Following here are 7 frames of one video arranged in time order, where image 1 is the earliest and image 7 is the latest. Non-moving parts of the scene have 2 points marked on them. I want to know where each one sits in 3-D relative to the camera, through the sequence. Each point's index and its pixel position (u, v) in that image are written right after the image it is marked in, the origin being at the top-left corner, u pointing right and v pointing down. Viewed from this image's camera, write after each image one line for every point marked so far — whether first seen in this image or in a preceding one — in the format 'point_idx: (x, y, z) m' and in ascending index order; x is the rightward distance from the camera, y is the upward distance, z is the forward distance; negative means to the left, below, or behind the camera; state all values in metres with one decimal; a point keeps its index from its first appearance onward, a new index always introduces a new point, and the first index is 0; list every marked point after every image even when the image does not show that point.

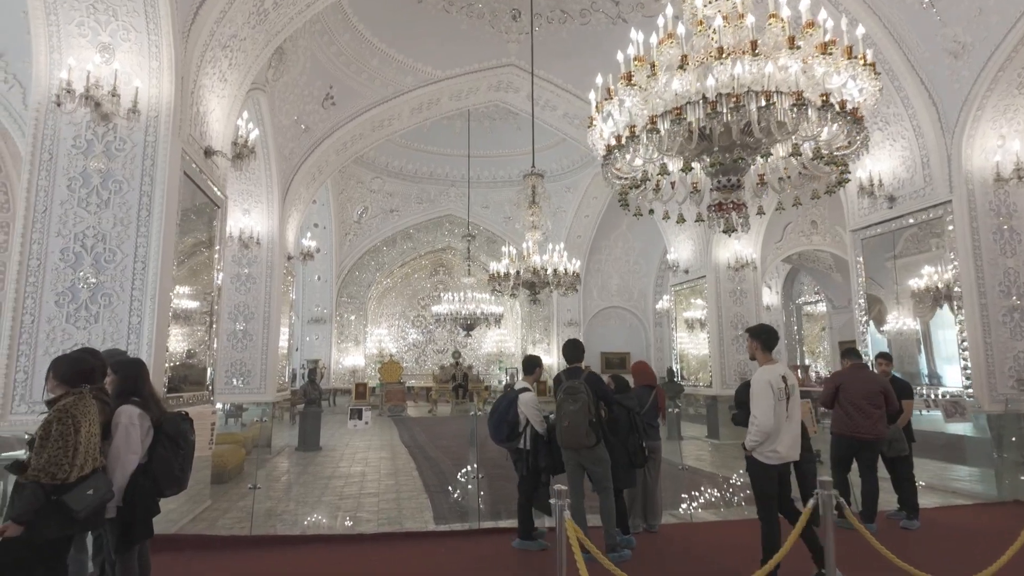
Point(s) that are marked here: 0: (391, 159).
0: (-3.3, +3.5, +15.8) m
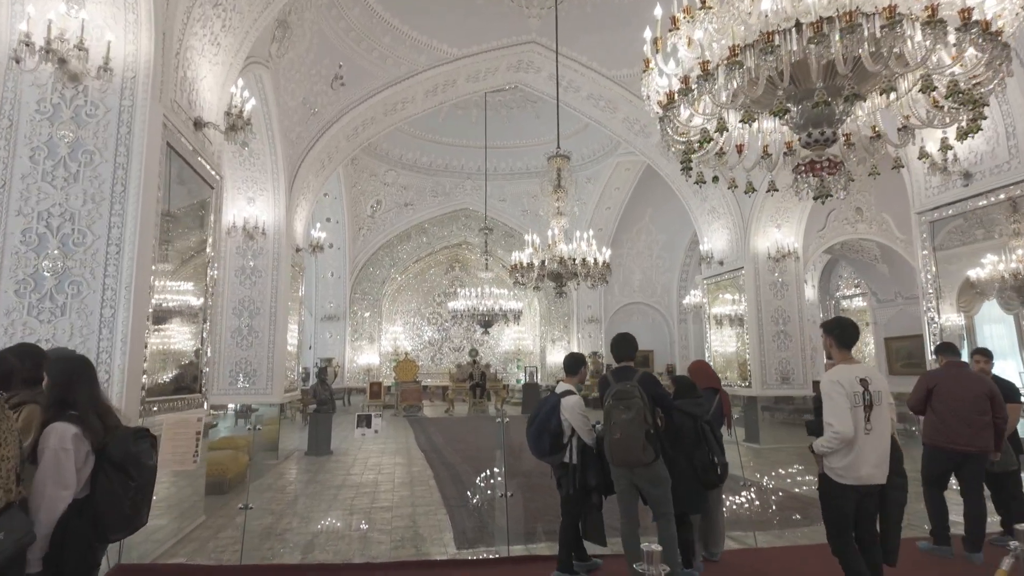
0: (-2.8, +3.6, +15.3) m
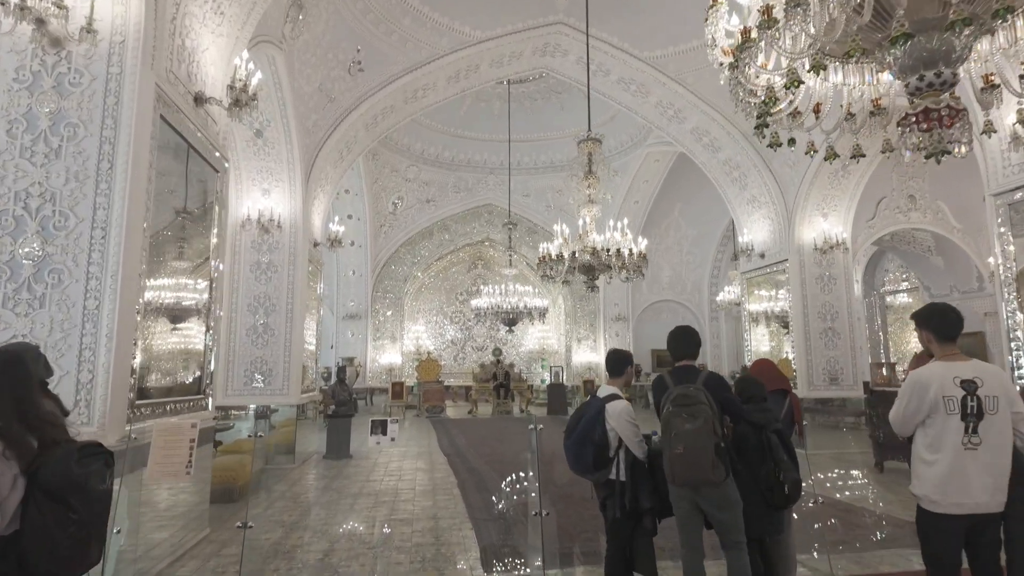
0: (-2.2, +3.6, +14.9) m
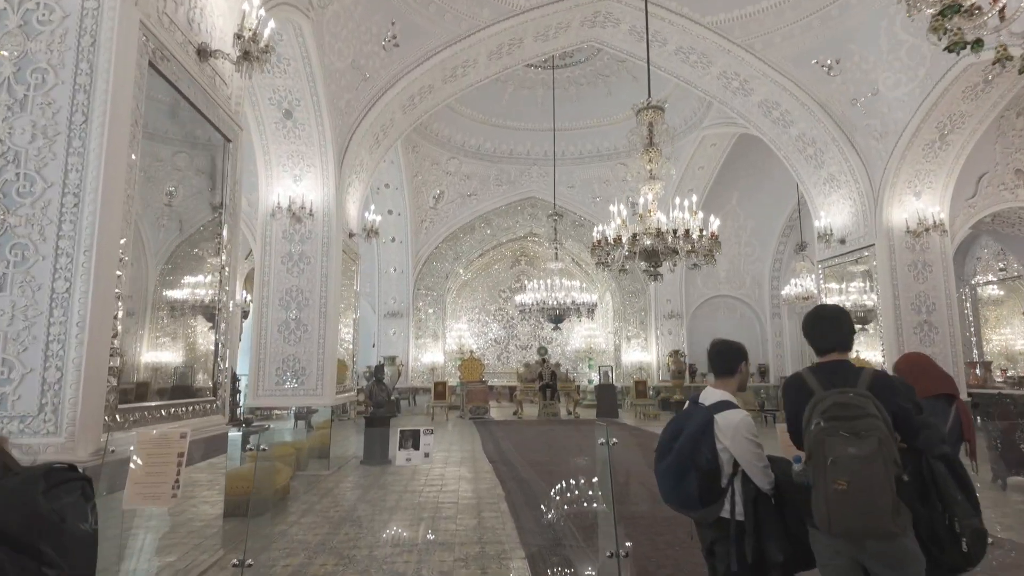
0: (-1.1, +3.7, +14.4) m
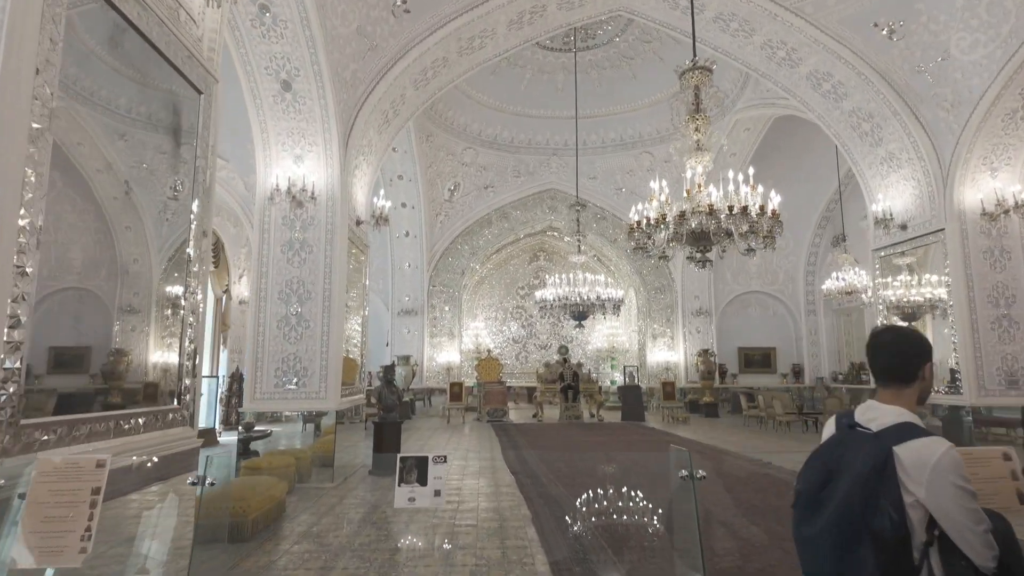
0: (-0.7, +3.8, +13.7) m
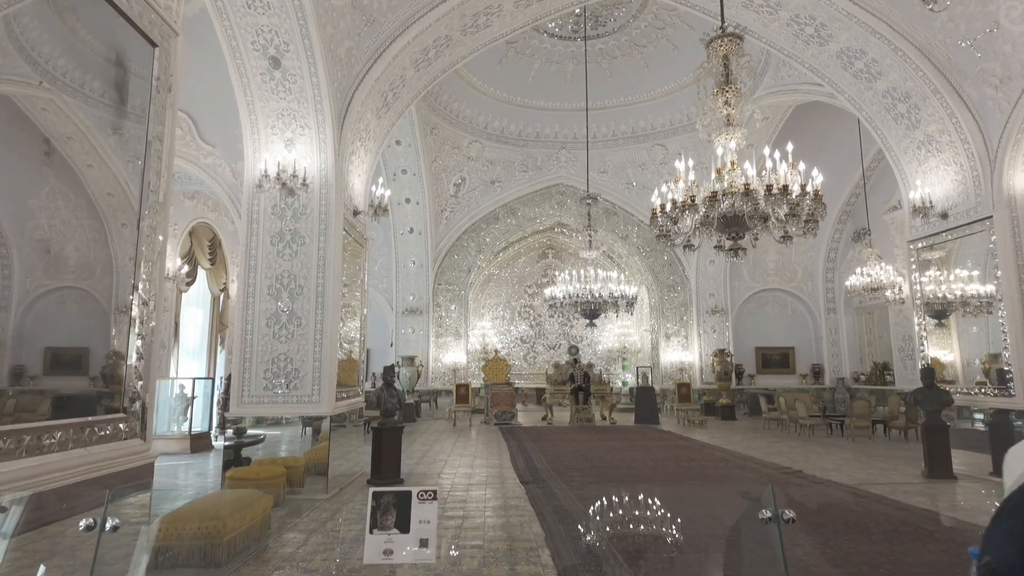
0: (-0.5, +3.9, +13.2) m
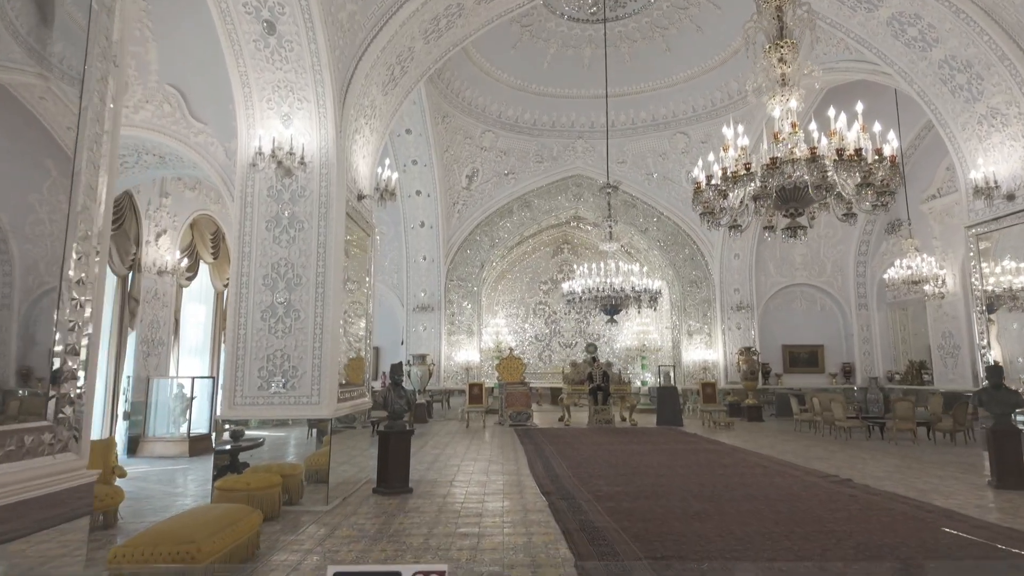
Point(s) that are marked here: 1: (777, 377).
0: (-0.2, +4.0, +12.6) m
1: (+6.2, -2.1, +13.7) m
